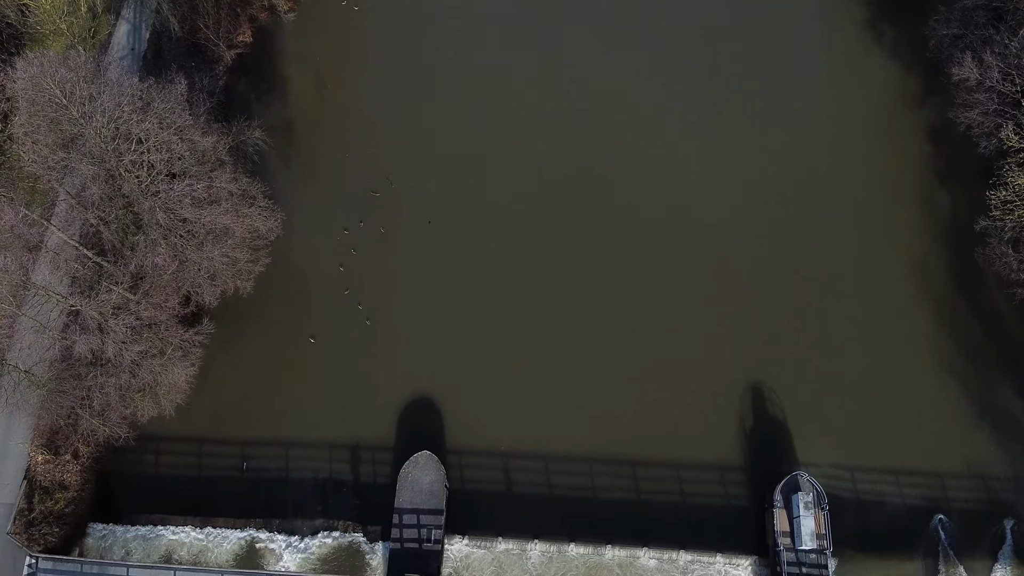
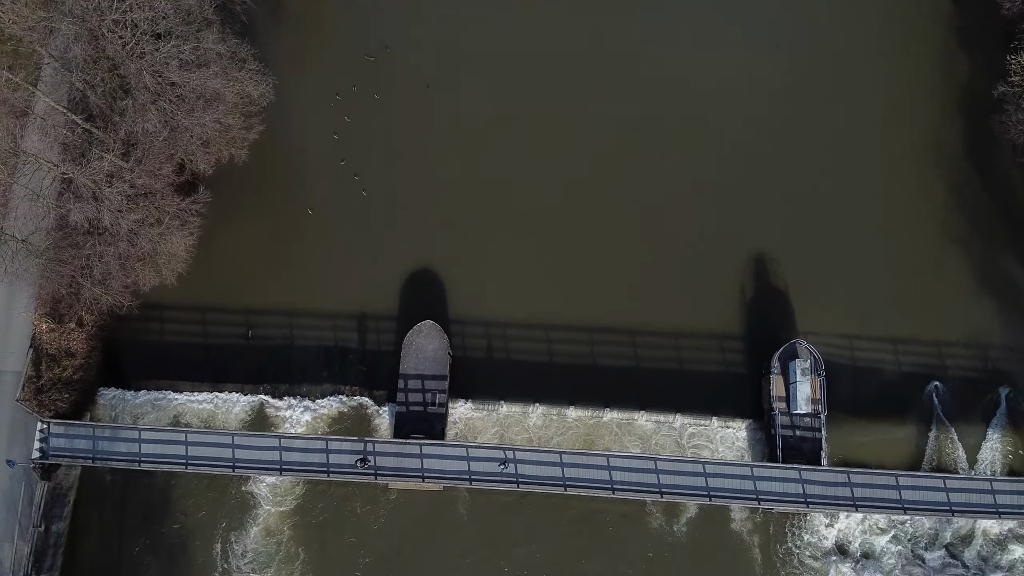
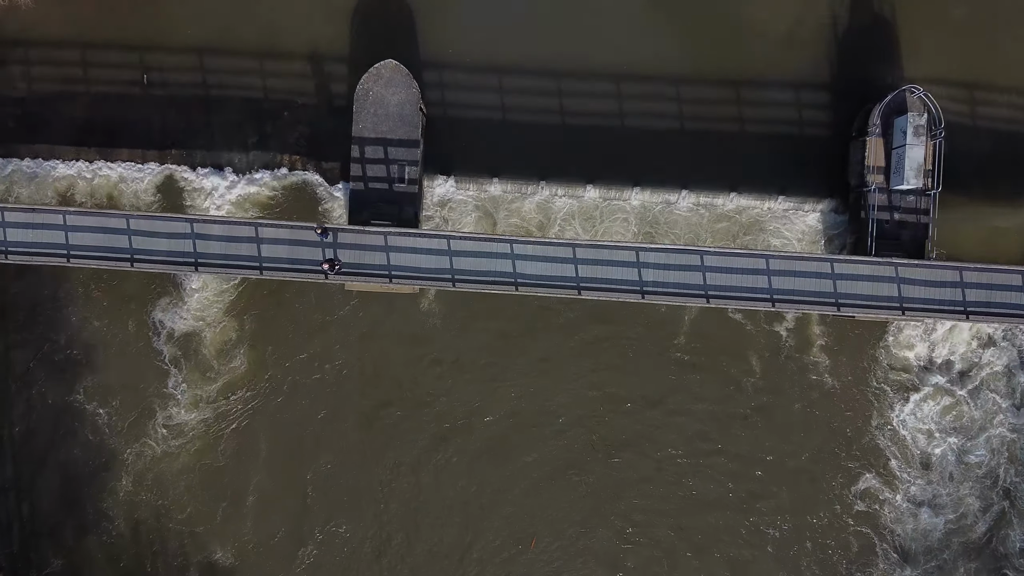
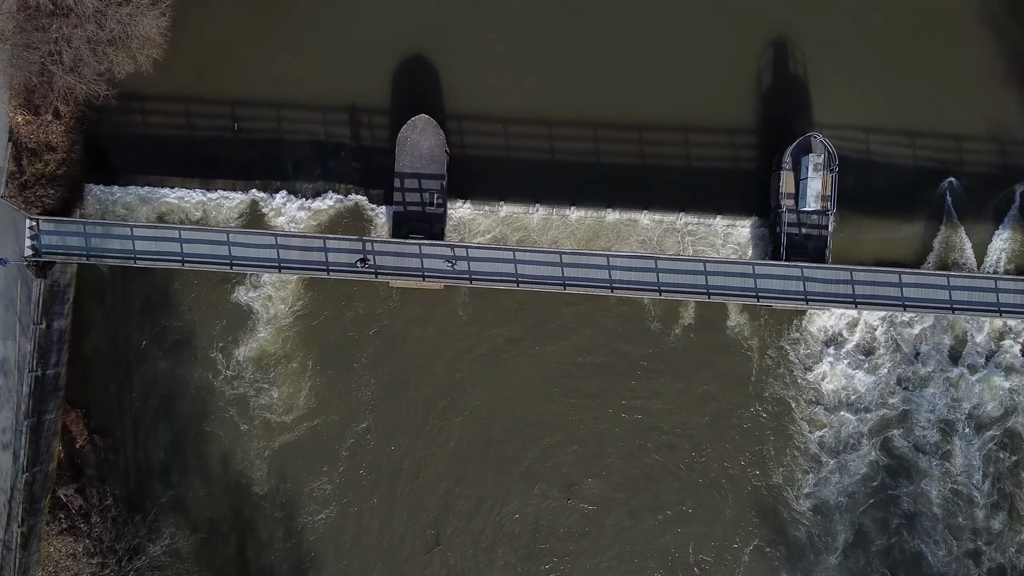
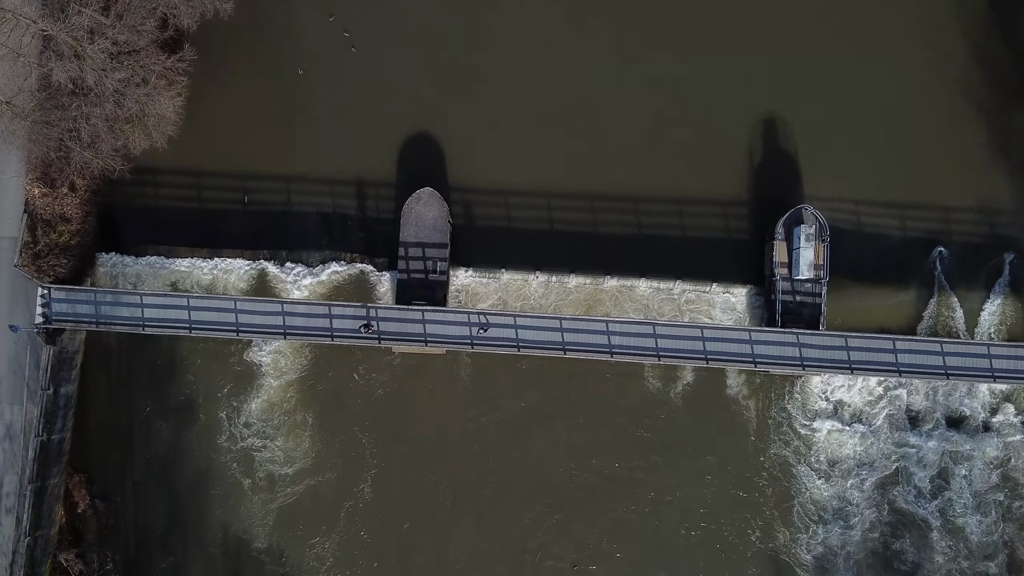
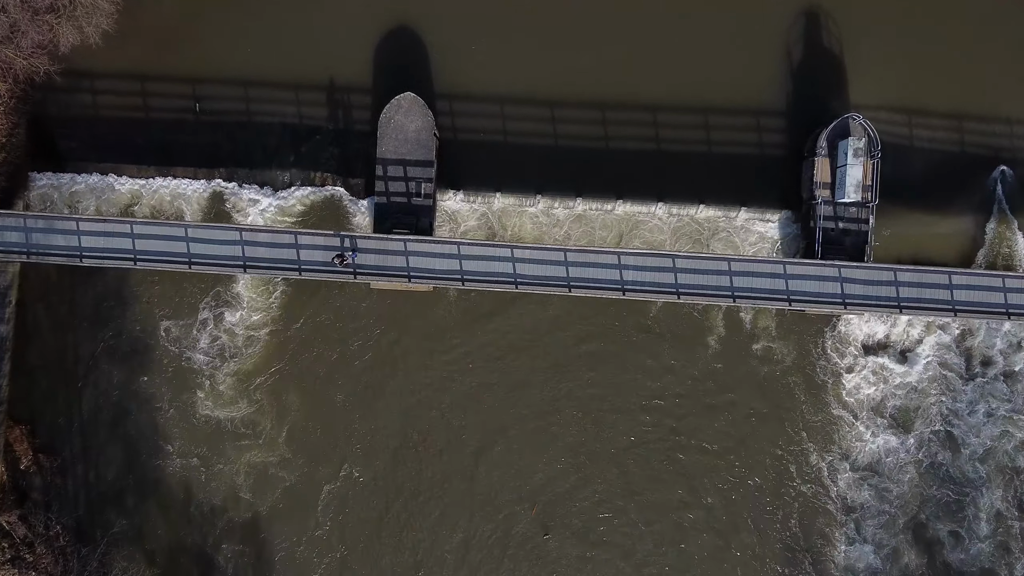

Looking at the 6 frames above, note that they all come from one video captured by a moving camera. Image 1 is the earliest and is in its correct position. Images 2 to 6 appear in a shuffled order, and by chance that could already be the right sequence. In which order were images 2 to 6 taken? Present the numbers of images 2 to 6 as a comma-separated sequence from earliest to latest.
2, 5, 4, 6, 3
